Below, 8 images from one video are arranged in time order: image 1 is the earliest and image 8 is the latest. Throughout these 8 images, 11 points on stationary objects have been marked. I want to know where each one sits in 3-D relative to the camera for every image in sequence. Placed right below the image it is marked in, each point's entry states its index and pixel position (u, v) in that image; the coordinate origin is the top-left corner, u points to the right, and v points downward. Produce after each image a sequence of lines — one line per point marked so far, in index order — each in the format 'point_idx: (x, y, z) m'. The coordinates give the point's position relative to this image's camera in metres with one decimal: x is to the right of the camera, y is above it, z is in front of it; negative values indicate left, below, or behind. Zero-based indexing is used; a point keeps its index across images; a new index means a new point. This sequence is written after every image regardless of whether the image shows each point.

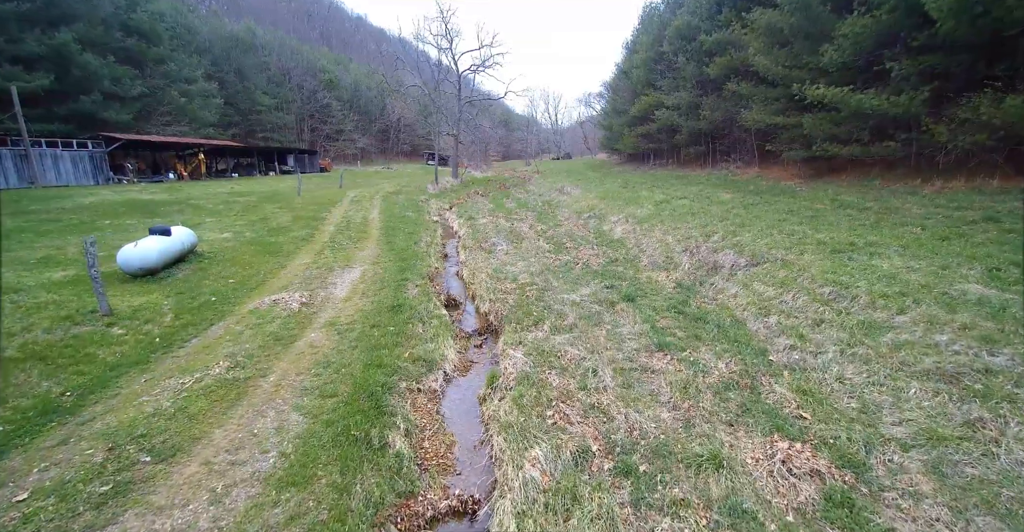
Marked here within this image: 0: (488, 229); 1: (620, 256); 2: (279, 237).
0: (-1.0, +1.5, +18.7) m
1: (+2.9, +0.3, +13.0) m
2: (-8.1, +1.1, +16.8) m
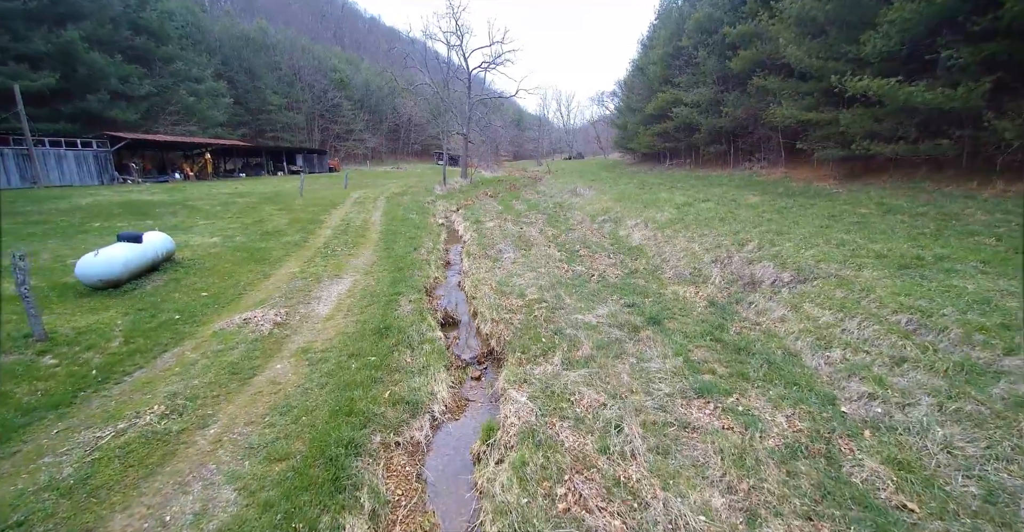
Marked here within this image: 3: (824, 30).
0: (-0.6, +1.2, +17.4) m
1: (+3.1, 0.0, +11.6) m
2: (-7.8, +0.8, +15.6) m
3: (+12.0, +9.0, +18.4) m
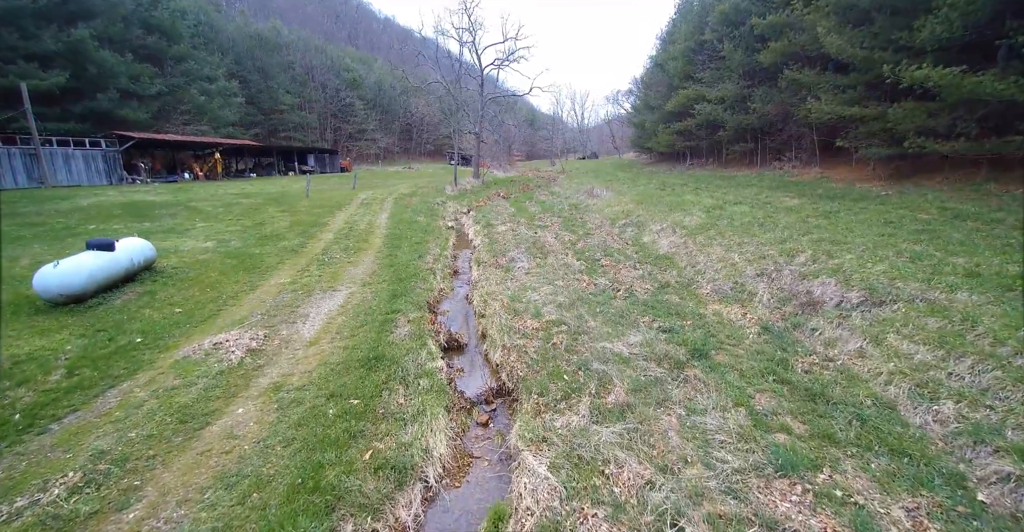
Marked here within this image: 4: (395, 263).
0: (-0.2, +0.9, +16.1) m
1: (+3.4, -0.3, +10.2) m
2: (-7.4, +0.6, +14.5) m
3: (+12.5, +8.7, +16.8) m
4: (-3.0, +0.1, +12.4) m
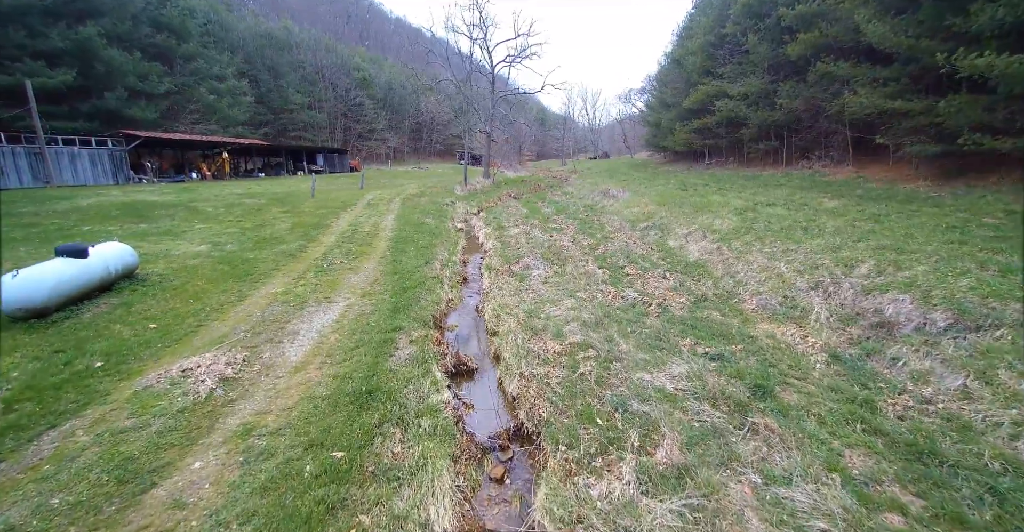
0: (+0.3, +0.8, +15.0) m
1: (+3.7, -0.5, +9.0) m
2: (-7.0, +0.5, +13.6) m
3: (+13.0, +8.4, +15.4) m
4: (-2.6, -0.1, +11.3) m
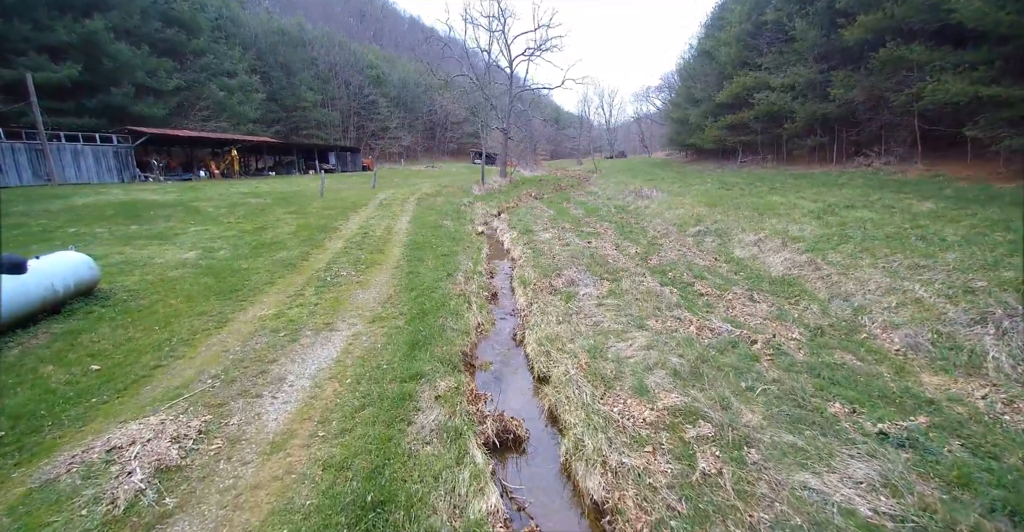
0: (+1.1, +0.5, +13.0) m
1: (+4.4, -0.8, +6.9) m
2: (-6.1, +0.2, +11.7) m
3: (+13.9, +8.1, +13.1) m
4: (-1.8, -0.4, +9.4) m
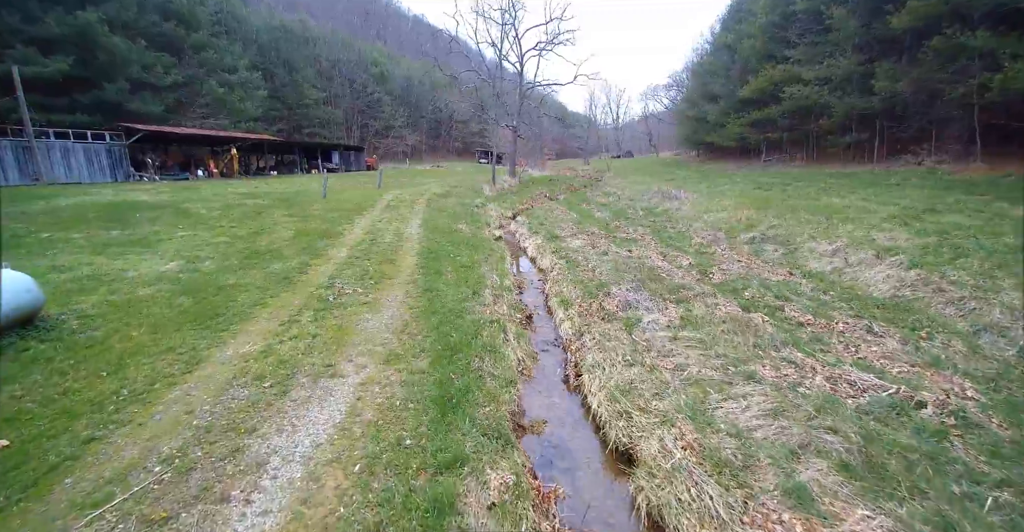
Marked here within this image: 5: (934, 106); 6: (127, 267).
0: (+1.8, +0.2, +11.2) m
1: (+5.1, -1.1, +5.2) m
2: (-5.4, -0.1, +10.0) m
3: (+14.6, +7.7, +11.3) m
4: (-1.1, -0.7, +7.7) m
5: (+17.0, +6.5, +19.5) m
6: (-8.1, 0.0, +10.1) m
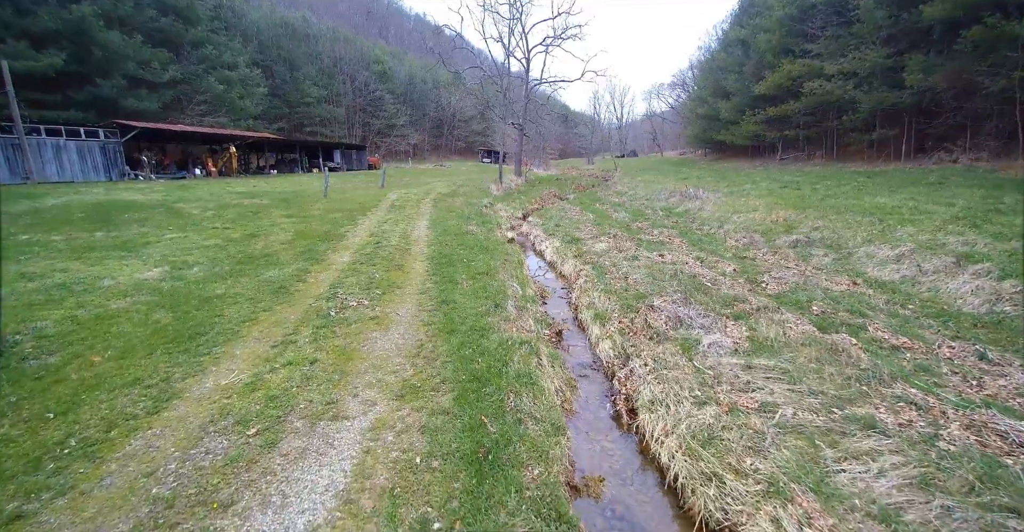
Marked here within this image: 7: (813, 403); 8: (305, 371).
0: (+2.3, 0.0, +10.2) m
1: (+5.5, -1.2, +4.1) m
2: (-5.0, -0.2, +9.0) m
3: (+15.1, +7.6, +10.1) m
4: (-0.7, -0.8, +6.6) m
5: (+17.5, +6.4, +18.4) m
6: (-7.7, -0.1, +9.1) m
7: (+2.7, -1.3, +4.2) m
8: (-2.3, -1.1, +5.3) m
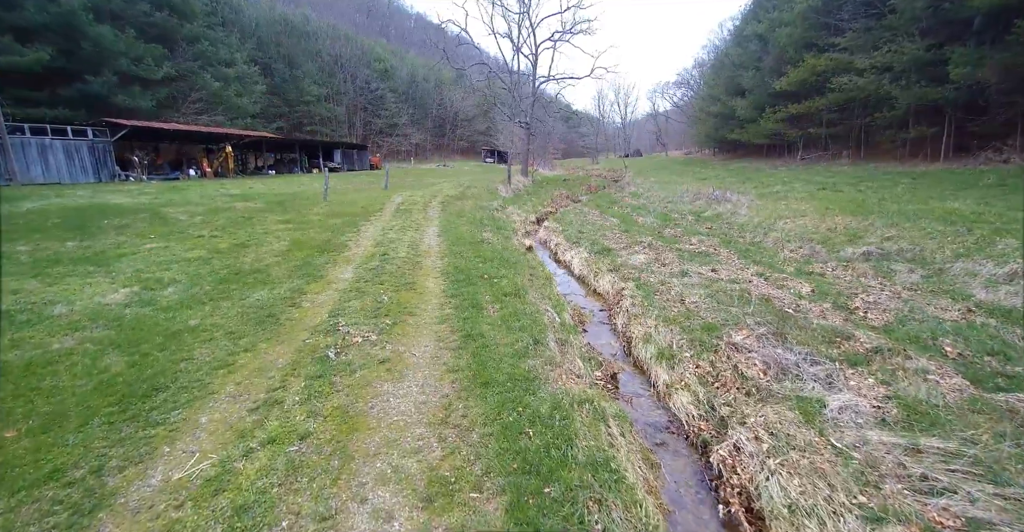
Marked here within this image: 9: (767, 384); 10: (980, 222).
0: (+2.8, -0.3, +8.7) m
1: (+6.0, -1.6, +2.6) m
2: (-4.5, -0.5, +7.5) m
3: (+15.6, +7.3, +8.7) m
4: (-0.2, -1.1, +5.1) m
5: (+18.0, +6.1, +16.9) m
6: (-7.1, -0.5, +7.6) m
7: (+3.2, -1.6, +2.7) m
8: (-1.7, -1.5, +3.8) m
9: (+2.6, -1.2, +4.9) m
10: (+9.2, +0.9, +9.6) m
